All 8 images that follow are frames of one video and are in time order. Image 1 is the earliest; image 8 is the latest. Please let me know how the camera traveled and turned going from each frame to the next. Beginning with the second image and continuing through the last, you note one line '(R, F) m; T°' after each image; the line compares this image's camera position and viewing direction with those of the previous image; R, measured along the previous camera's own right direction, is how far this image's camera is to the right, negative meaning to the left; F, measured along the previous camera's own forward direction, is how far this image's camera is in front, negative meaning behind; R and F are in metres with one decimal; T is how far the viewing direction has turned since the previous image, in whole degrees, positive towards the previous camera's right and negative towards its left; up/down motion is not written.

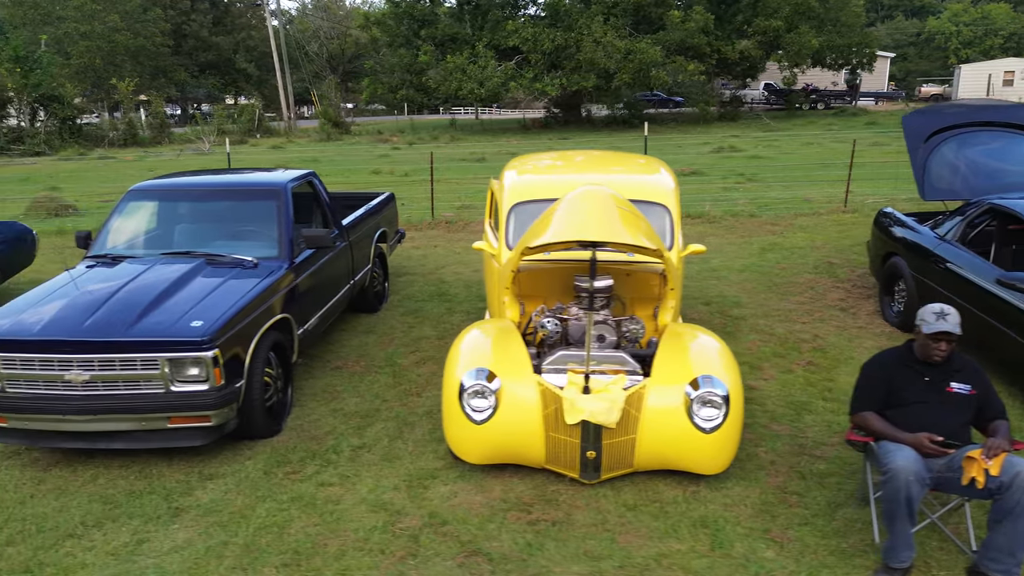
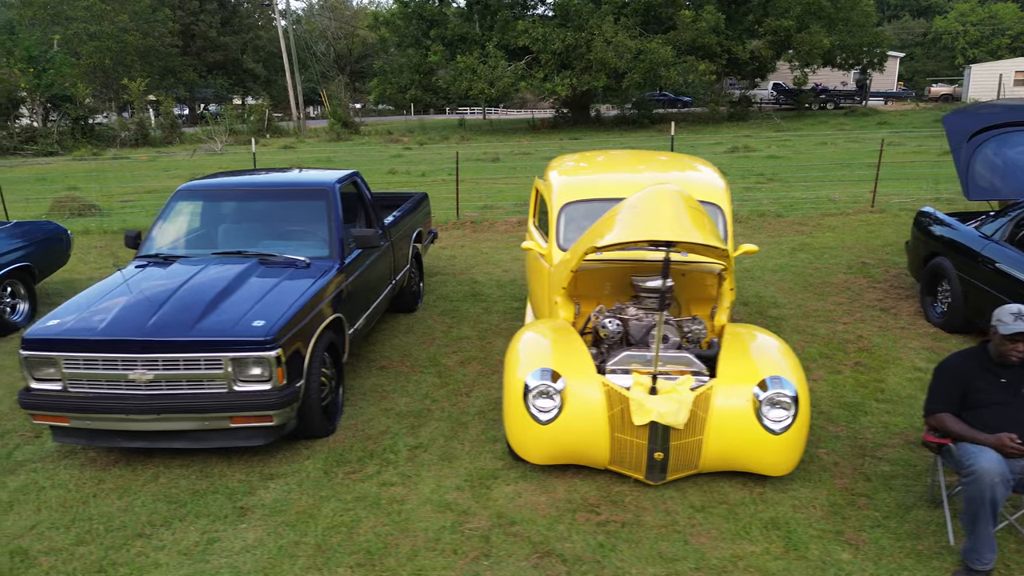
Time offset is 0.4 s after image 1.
(-0.3, 0.0) m; 0°
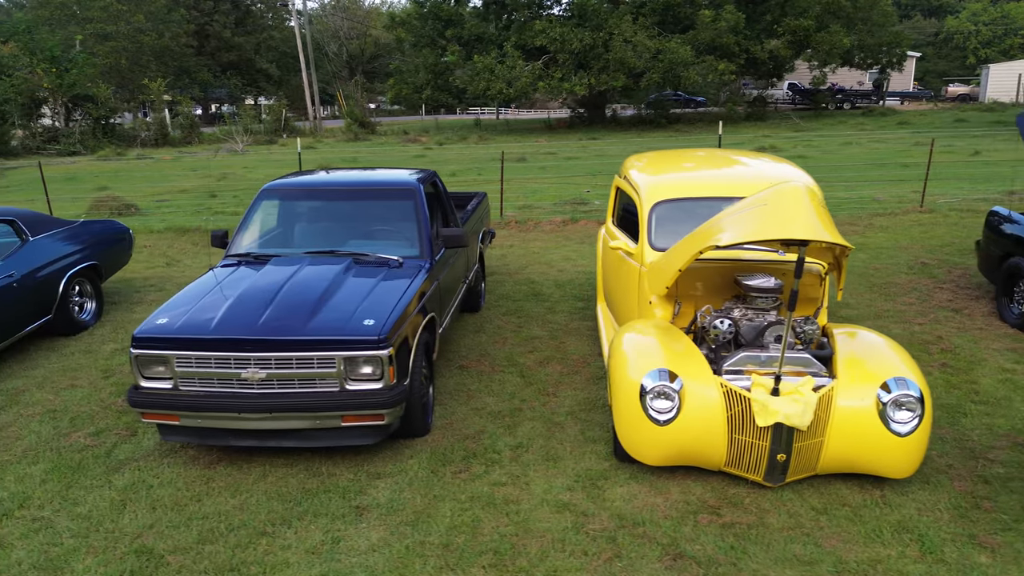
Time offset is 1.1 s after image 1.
(-0.5, 0.0) m; -1°
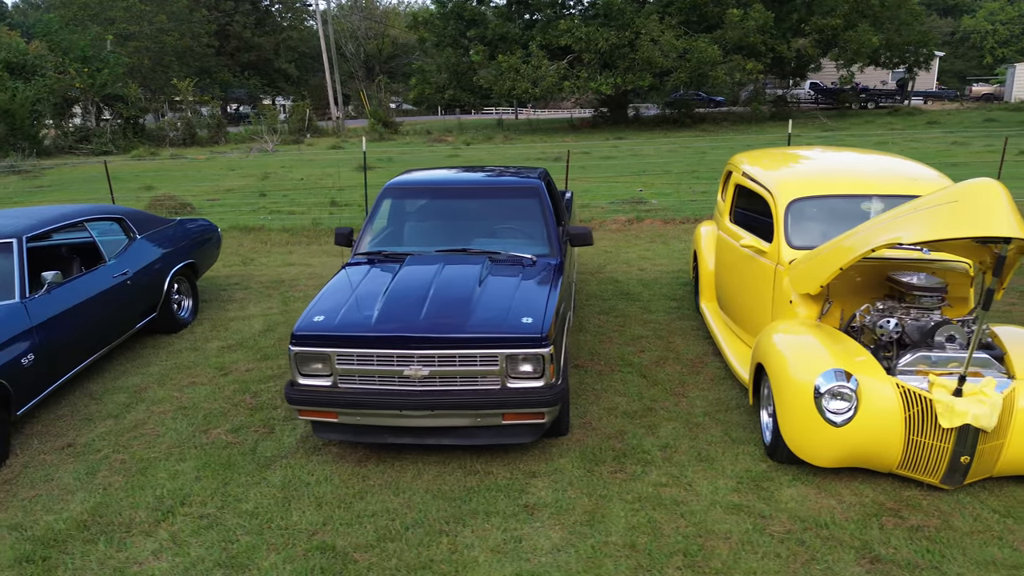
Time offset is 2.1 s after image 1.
(-0.7, 0.0) m; -1°
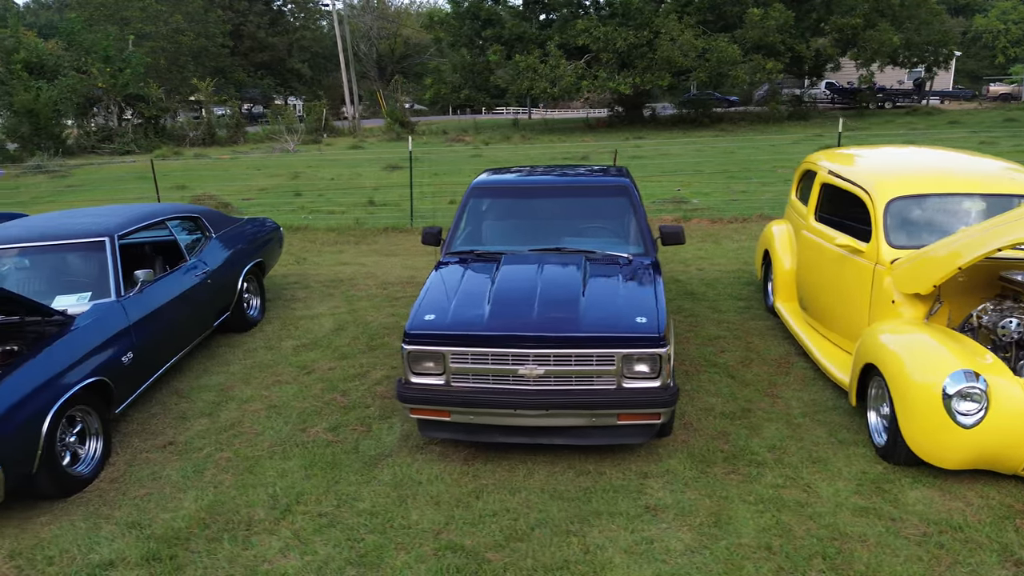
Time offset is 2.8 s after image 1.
(-0.5, 0.0) m; -1°
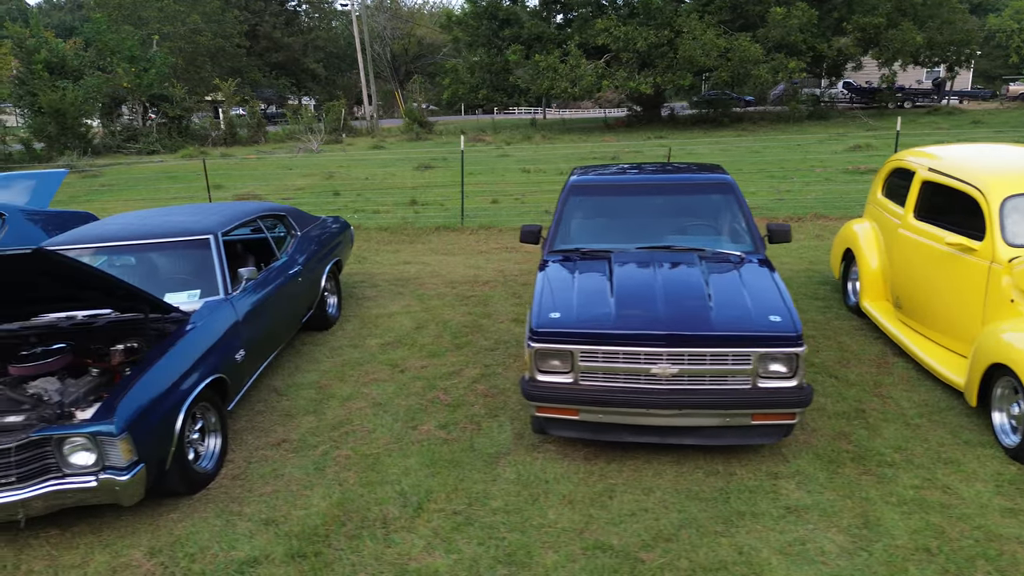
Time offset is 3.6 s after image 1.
(-0.6, 0.0) m; -1°
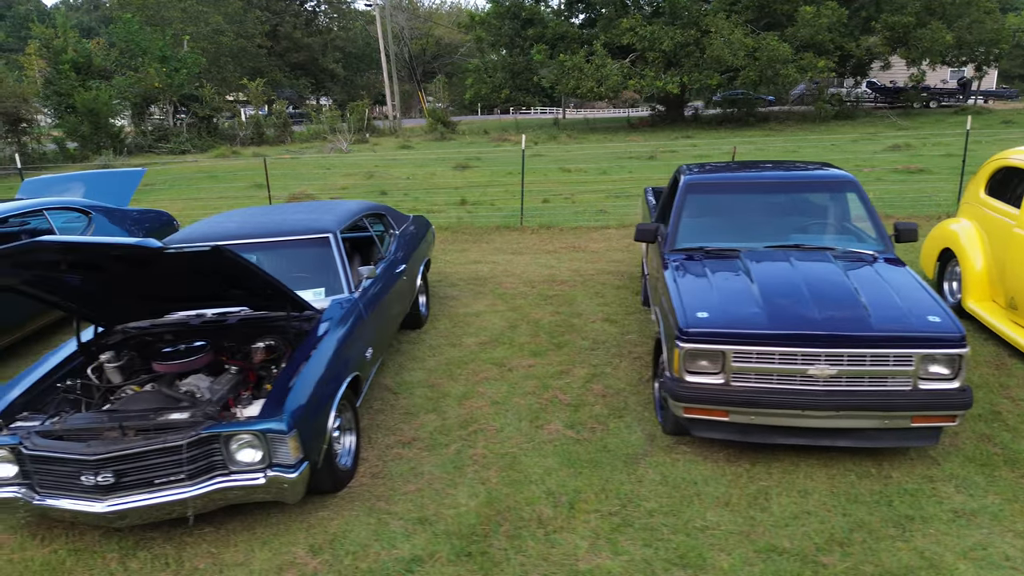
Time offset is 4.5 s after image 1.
(-0.6, 0.0) m; -1°
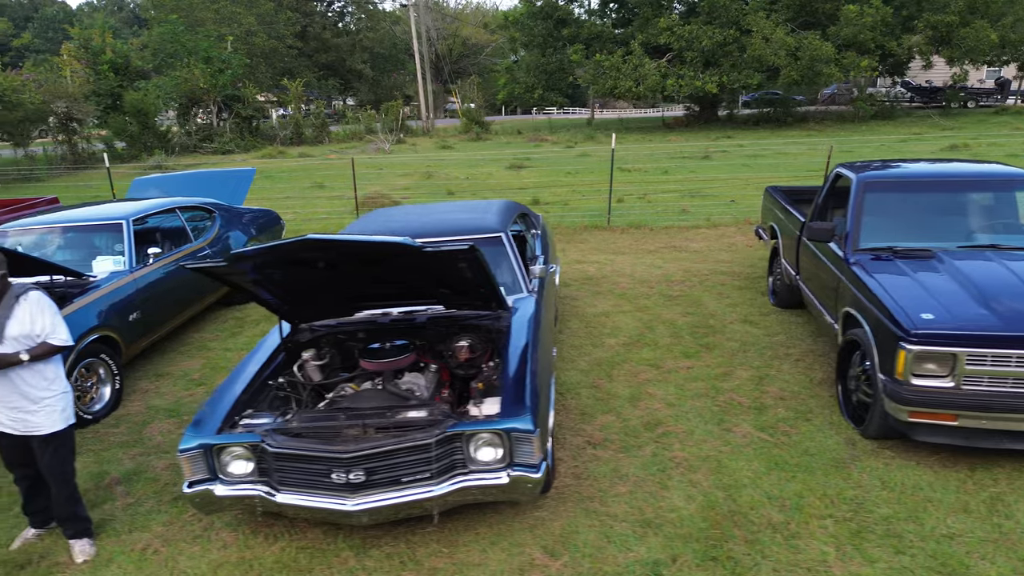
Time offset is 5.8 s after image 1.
(-0.9, 0.0) m; -2°
